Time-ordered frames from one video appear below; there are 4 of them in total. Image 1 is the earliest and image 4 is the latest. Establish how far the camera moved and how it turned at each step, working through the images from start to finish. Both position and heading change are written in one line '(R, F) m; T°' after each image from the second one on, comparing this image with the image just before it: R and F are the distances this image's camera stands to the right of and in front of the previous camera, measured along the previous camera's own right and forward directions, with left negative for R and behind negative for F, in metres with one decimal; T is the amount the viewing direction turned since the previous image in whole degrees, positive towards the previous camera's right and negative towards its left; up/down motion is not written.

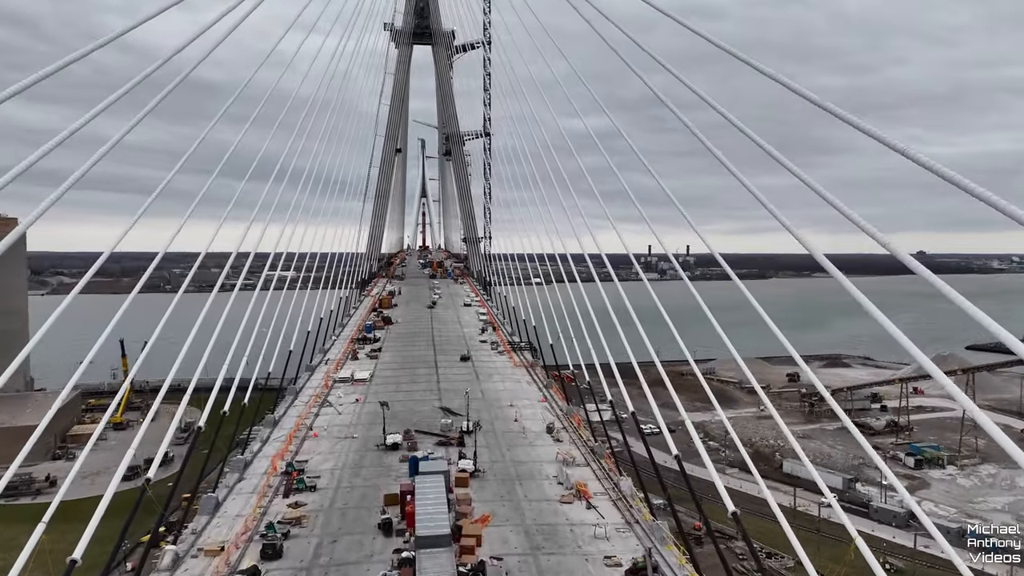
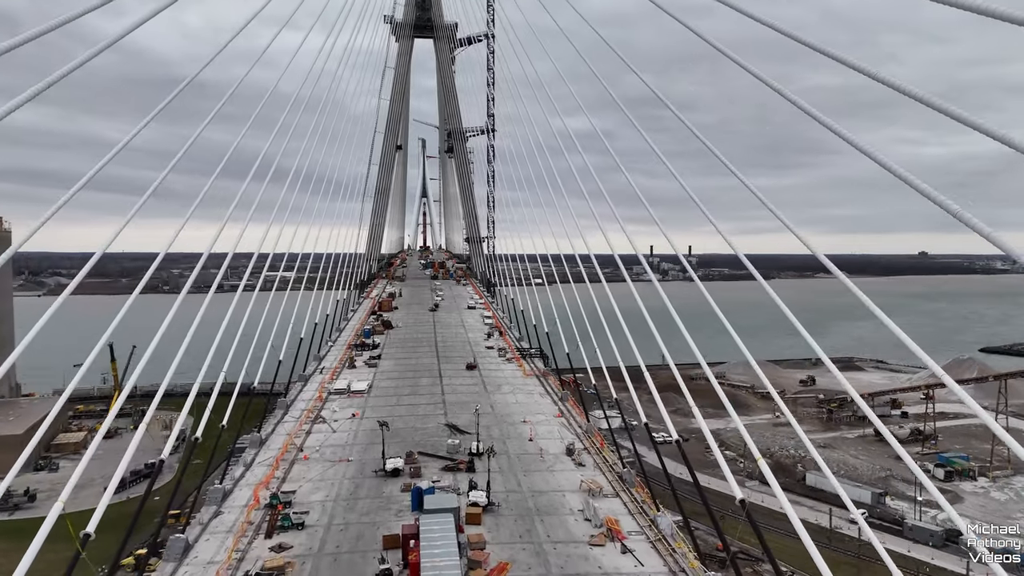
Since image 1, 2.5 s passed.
(-0.2, +1.2) m; 0°
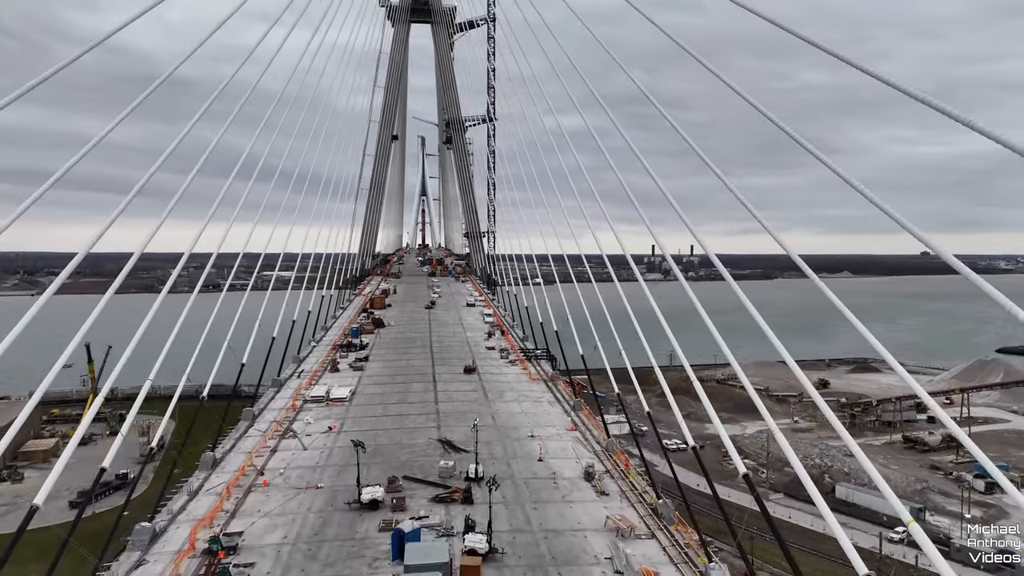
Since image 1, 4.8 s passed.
(-0.1, +1.7) m; 0°
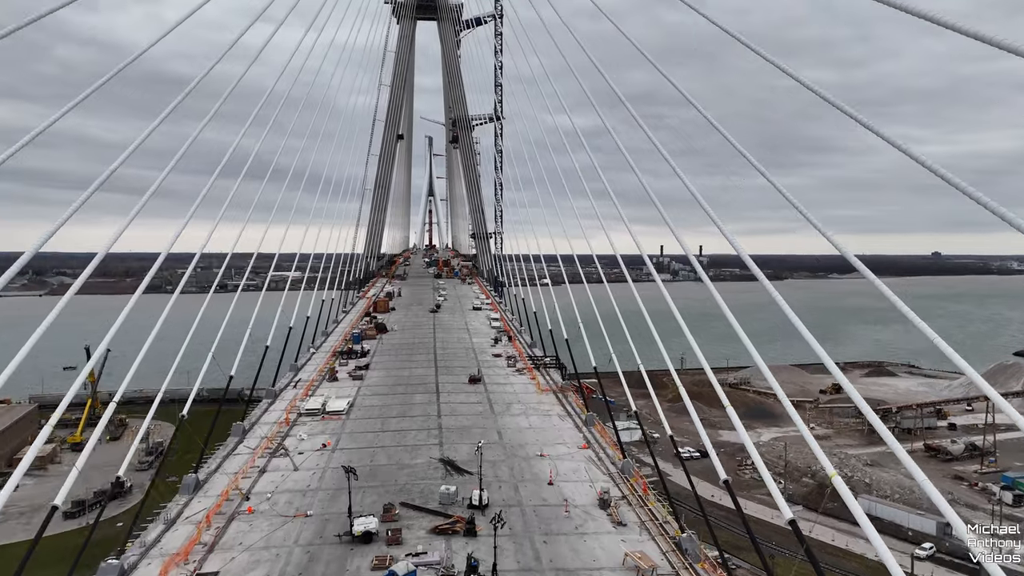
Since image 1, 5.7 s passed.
(0.0, +0.7) m; -1°
